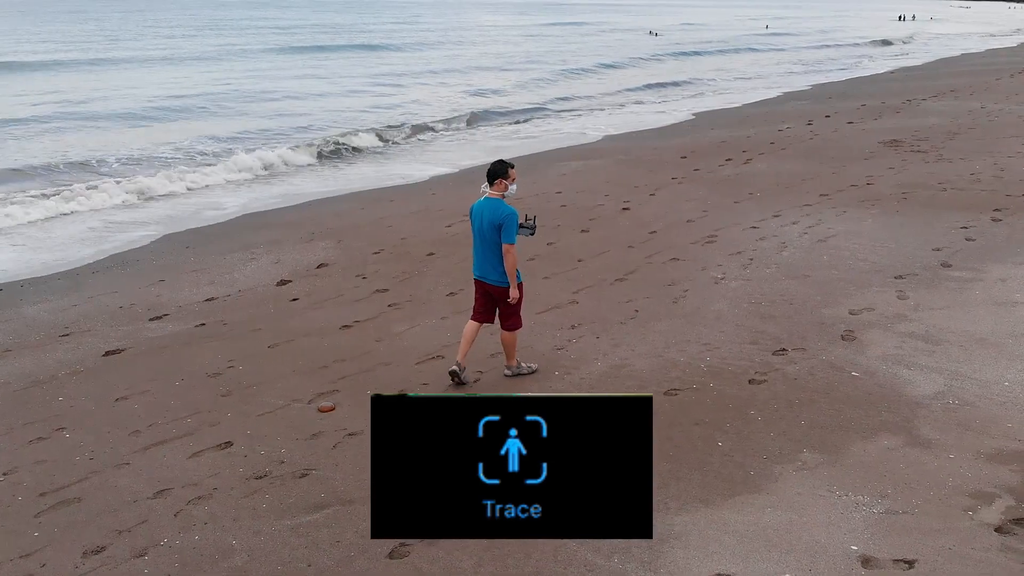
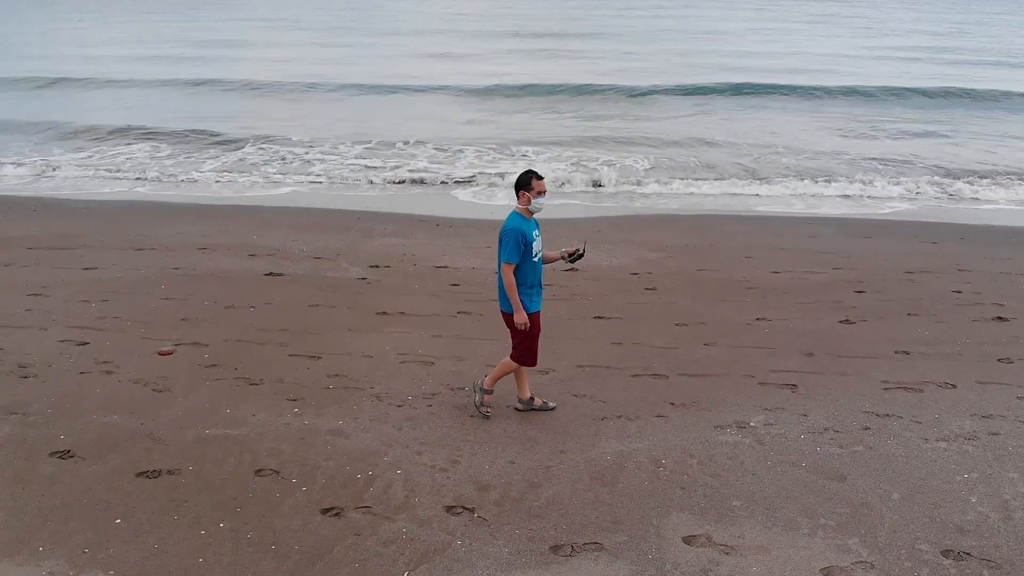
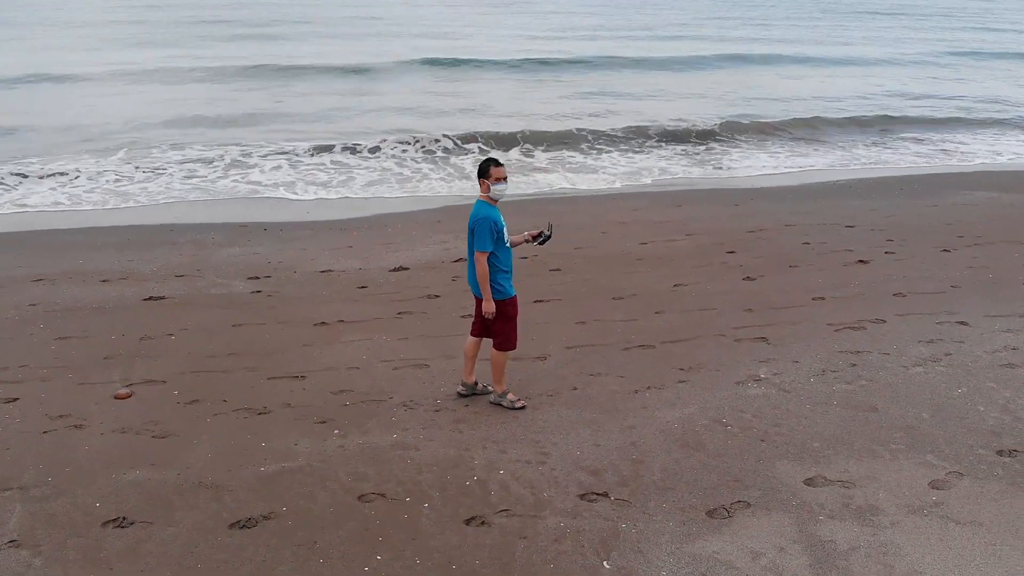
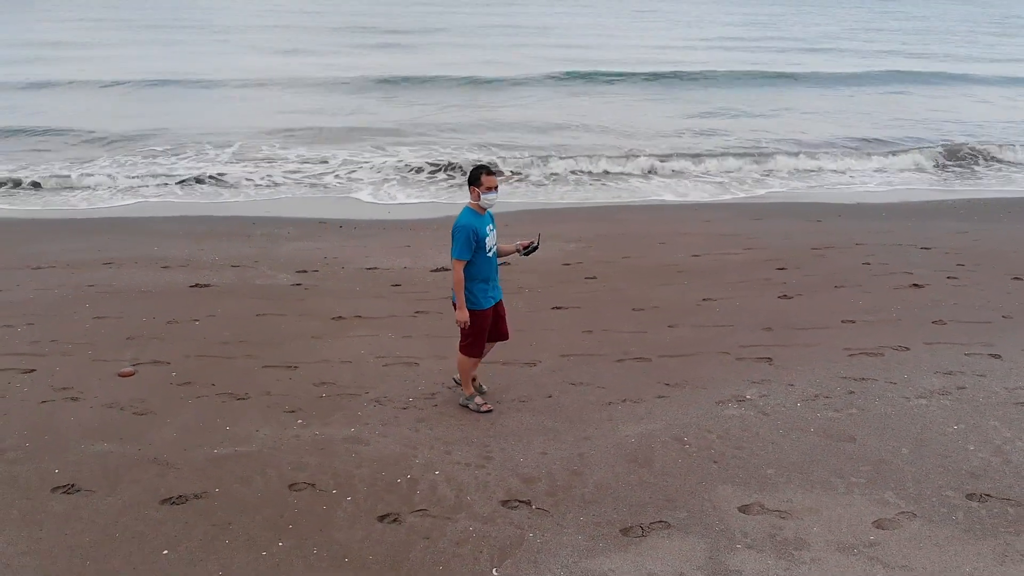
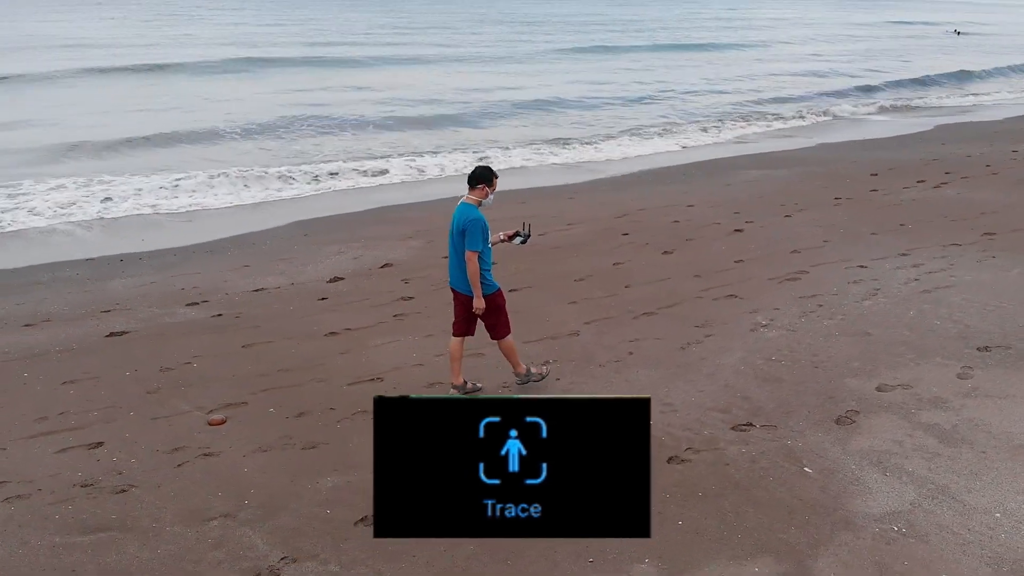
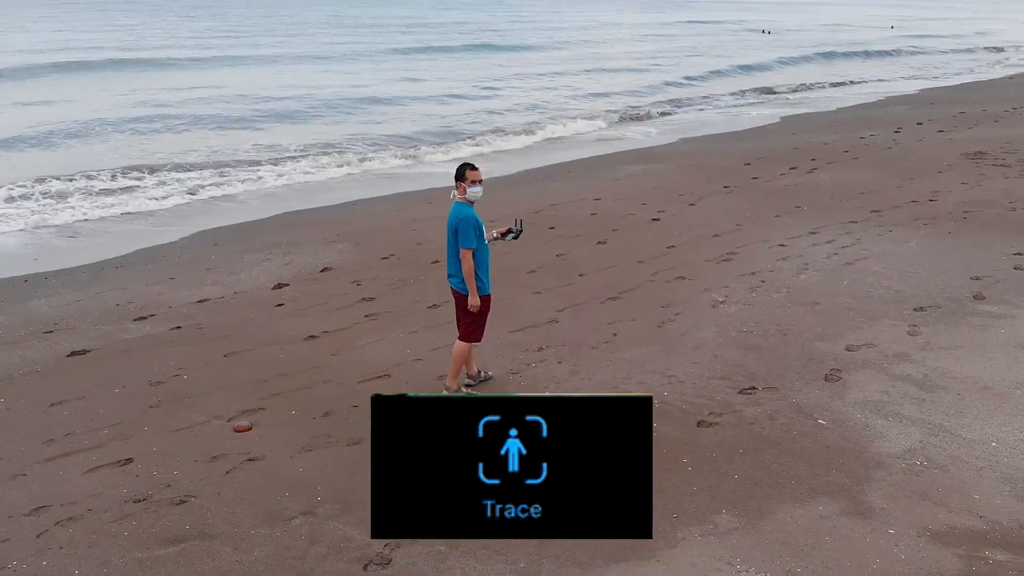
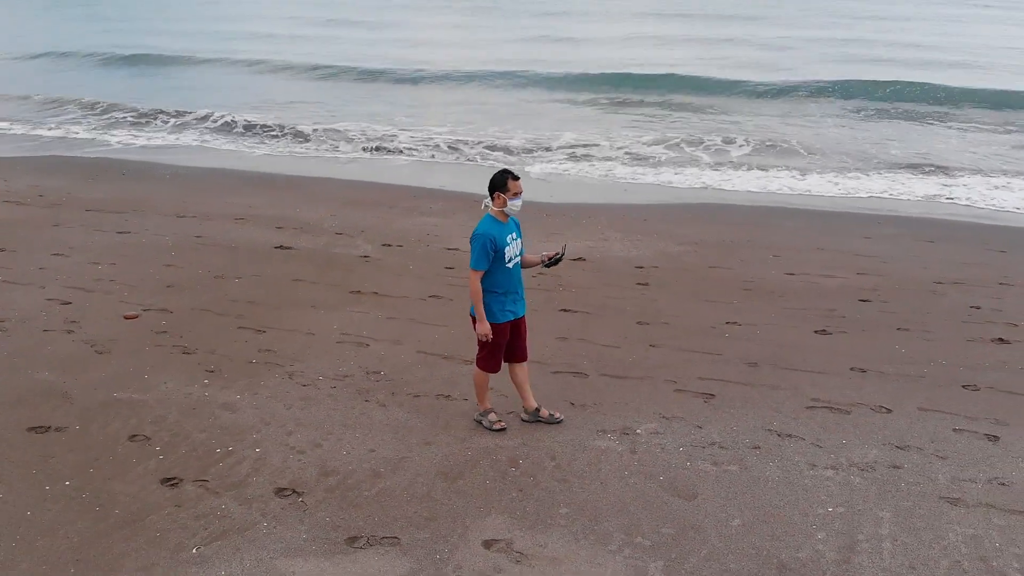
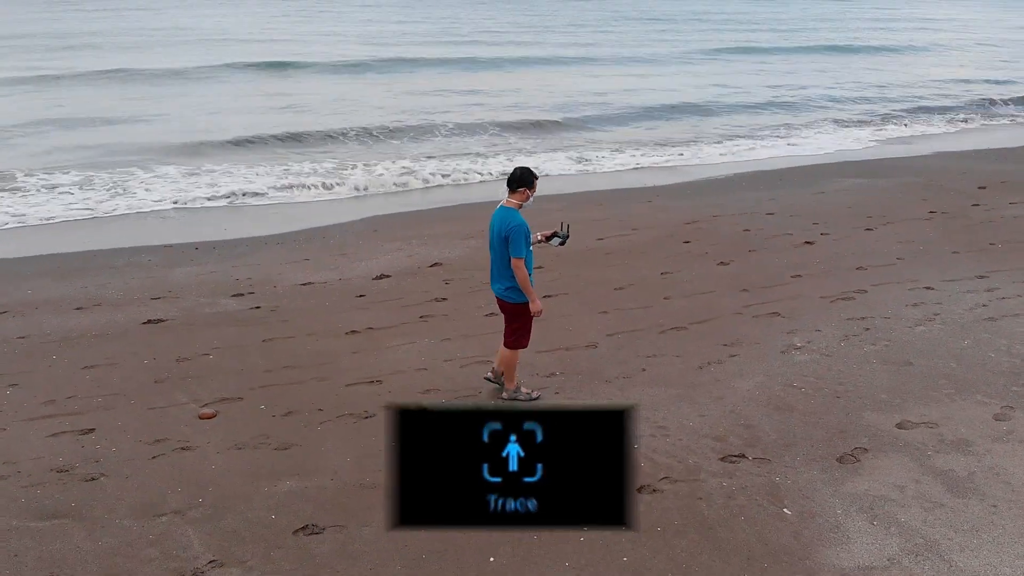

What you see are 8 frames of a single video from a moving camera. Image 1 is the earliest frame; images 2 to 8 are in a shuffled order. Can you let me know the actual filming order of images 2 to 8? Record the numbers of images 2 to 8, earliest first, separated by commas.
6, 5, 8, 3, 4, 2, 7
